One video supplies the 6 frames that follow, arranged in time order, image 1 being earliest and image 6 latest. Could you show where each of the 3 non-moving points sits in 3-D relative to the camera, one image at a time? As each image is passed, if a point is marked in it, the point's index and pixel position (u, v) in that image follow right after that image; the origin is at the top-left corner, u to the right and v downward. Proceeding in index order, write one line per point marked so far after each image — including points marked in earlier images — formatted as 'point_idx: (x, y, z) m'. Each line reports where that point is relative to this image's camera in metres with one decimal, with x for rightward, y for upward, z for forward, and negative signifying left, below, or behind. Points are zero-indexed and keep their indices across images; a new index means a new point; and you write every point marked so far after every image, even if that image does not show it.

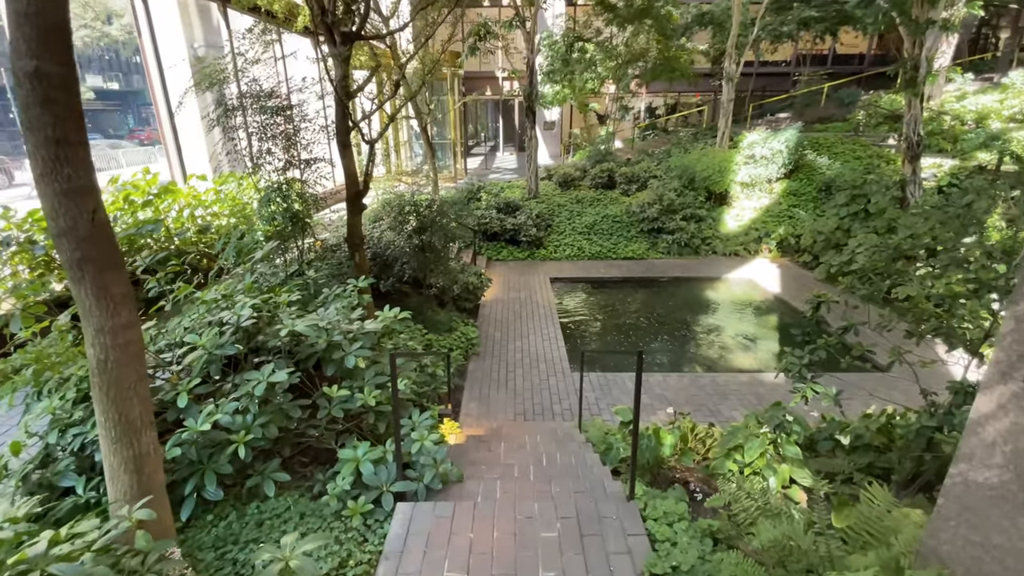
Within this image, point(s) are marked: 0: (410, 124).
0: (-2.2, +3.7, +10.7) m
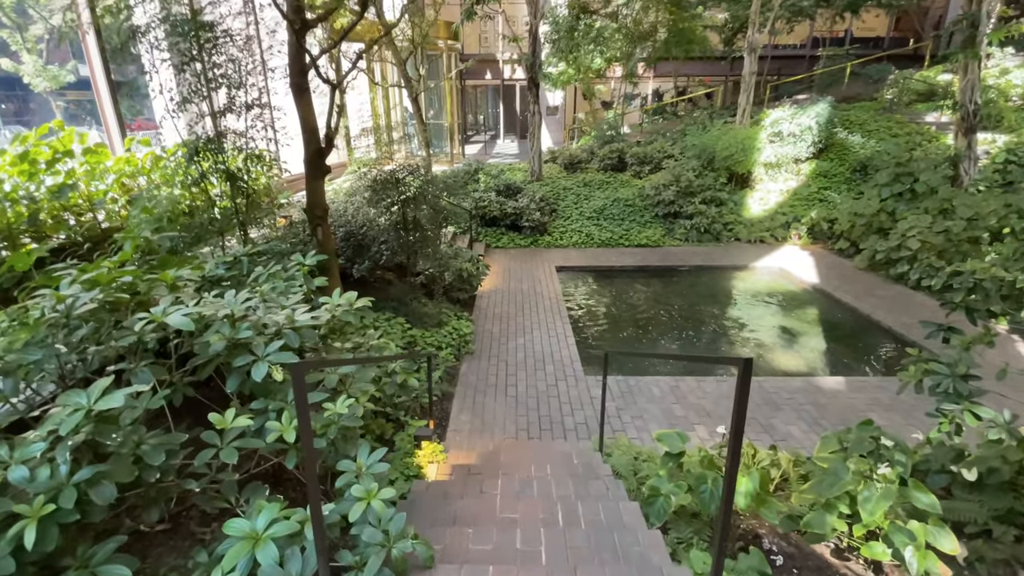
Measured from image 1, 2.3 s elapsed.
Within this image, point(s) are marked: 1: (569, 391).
0: (-2.2, +3.8, +9.6) m
1: (+0.5, -0.9, +4.3) m
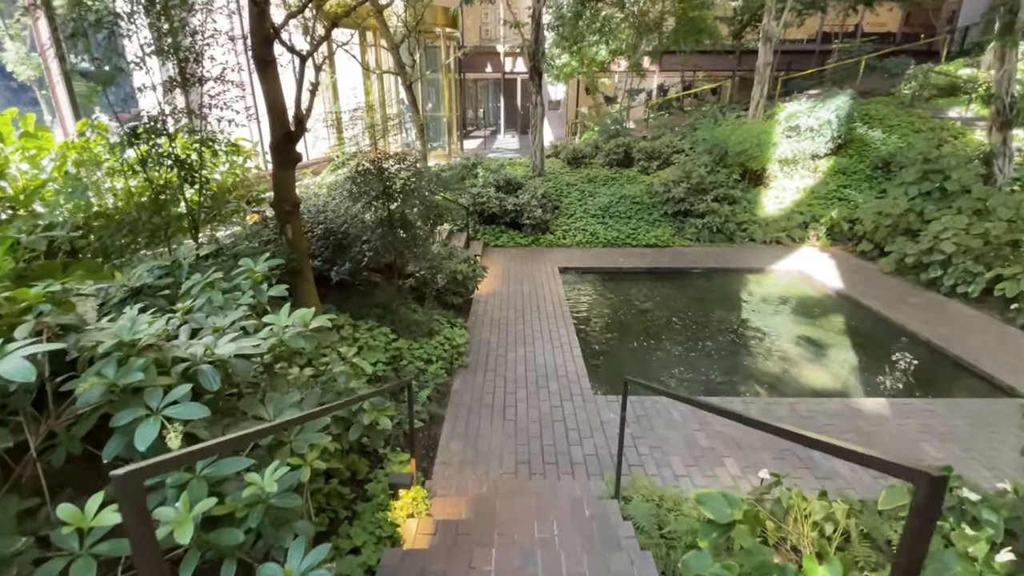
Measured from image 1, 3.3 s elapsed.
0: (-2.2, +3.8, +9.0) m
1: (+0.5, -1.0, +3.8) m
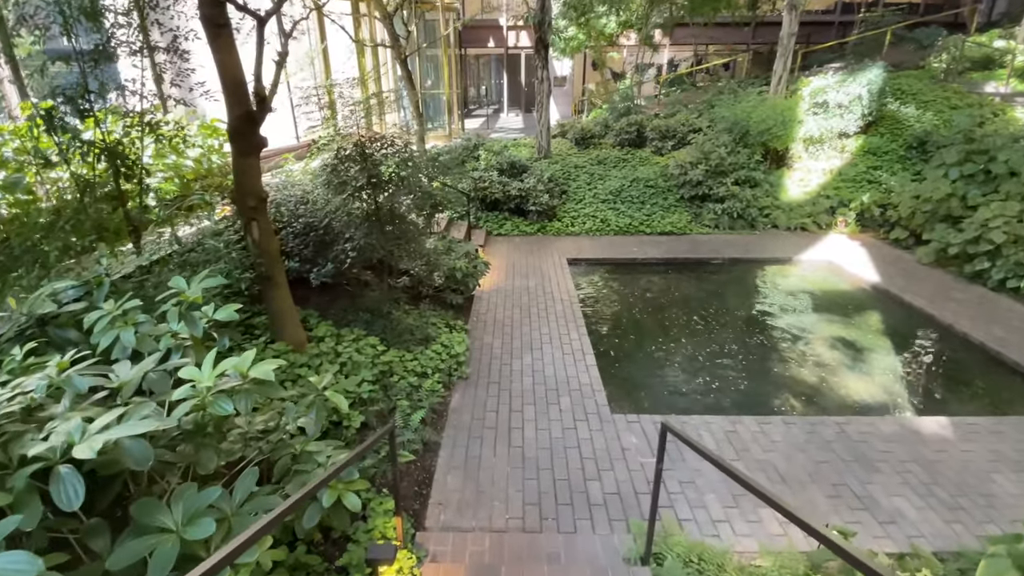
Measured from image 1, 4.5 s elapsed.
0: (-2.1, +4.0, +8.4) m
1: (+0.5, -1.0, +3.3) m
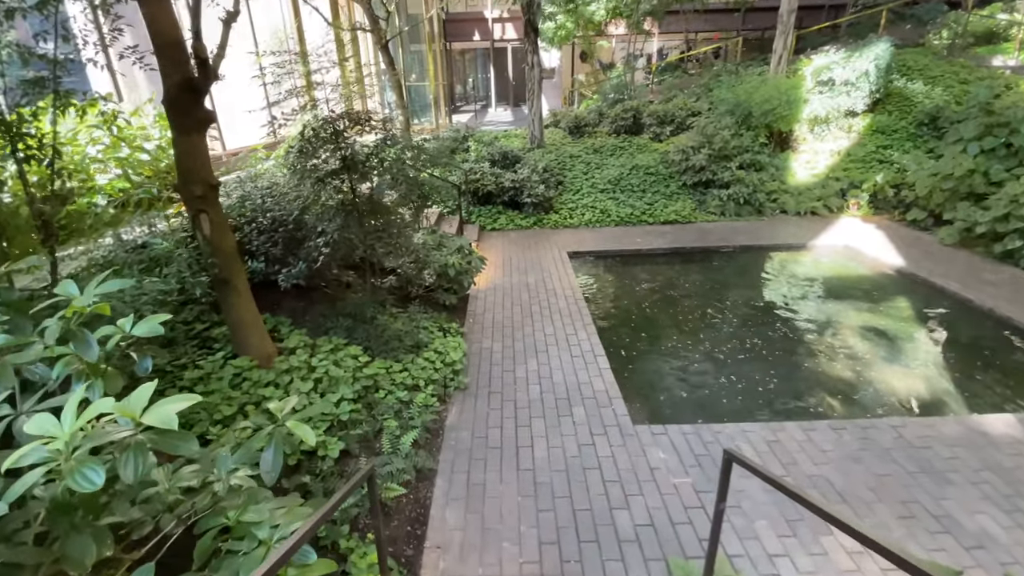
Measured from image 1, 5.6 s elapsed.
0: (-2.3, +4.0, +7.8) m
1: (+0.6, -1.0, +2.8) m
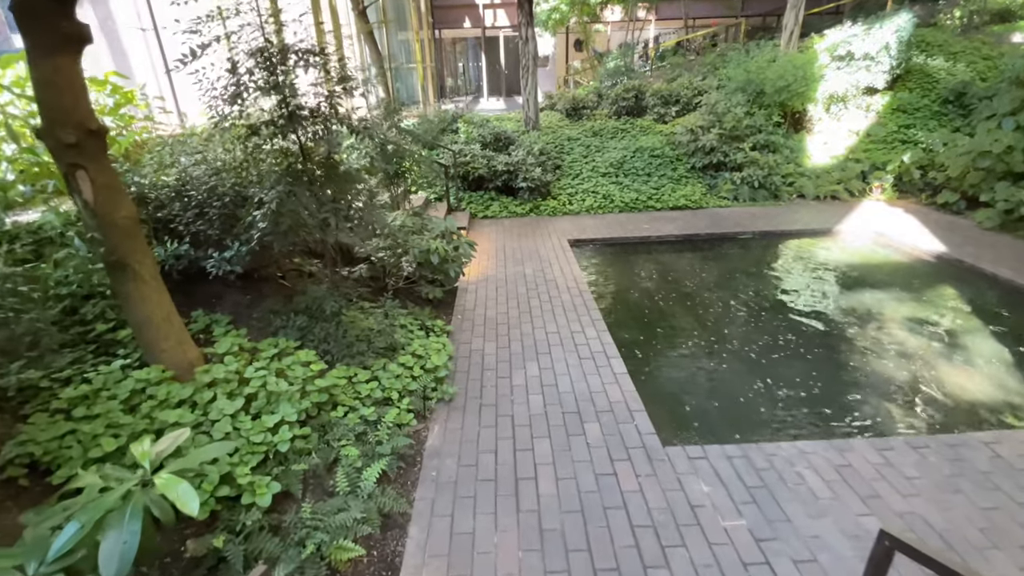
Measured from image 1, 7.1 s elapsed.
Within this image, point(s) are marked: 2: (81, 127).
0: (-2.4, +4.0, +7.1) m
1: (+0.6, -0.9, +2.2) m
2: (-1.6, +0.6, +1.8) m
